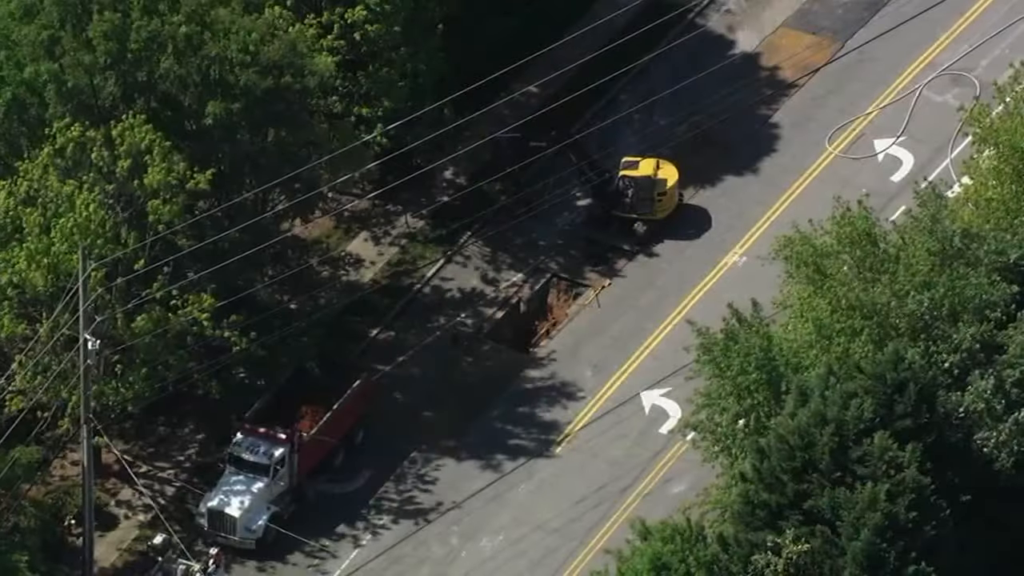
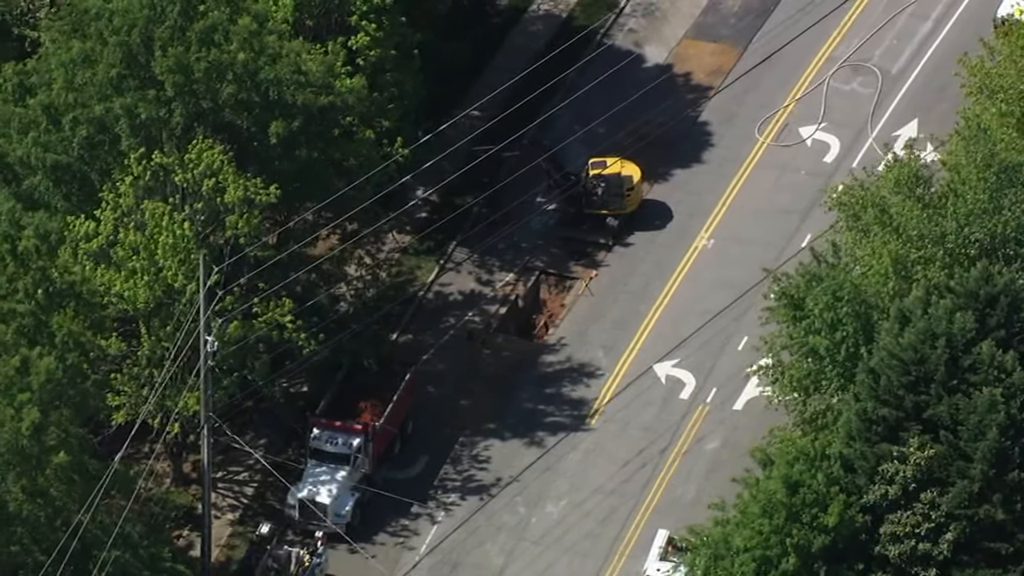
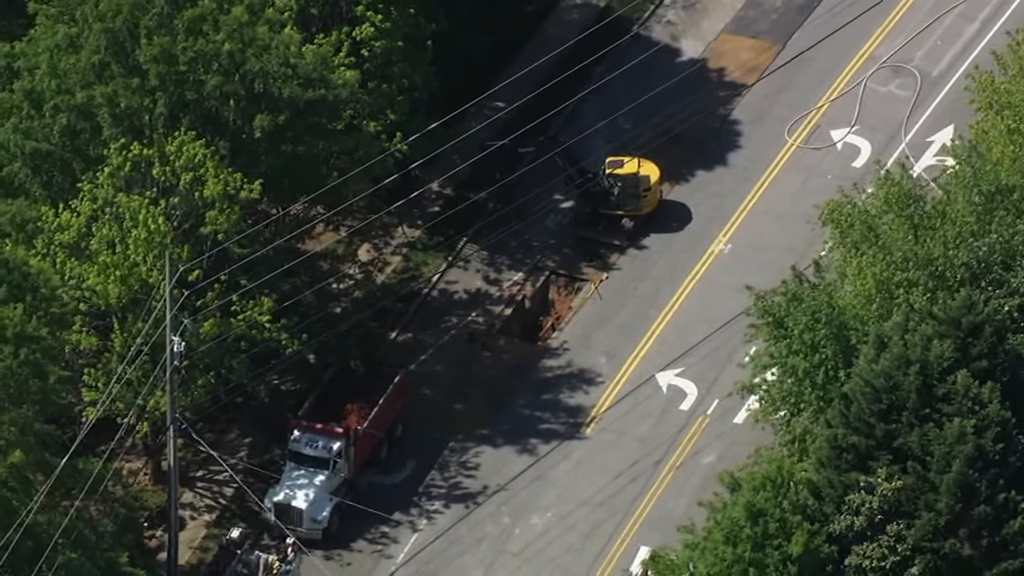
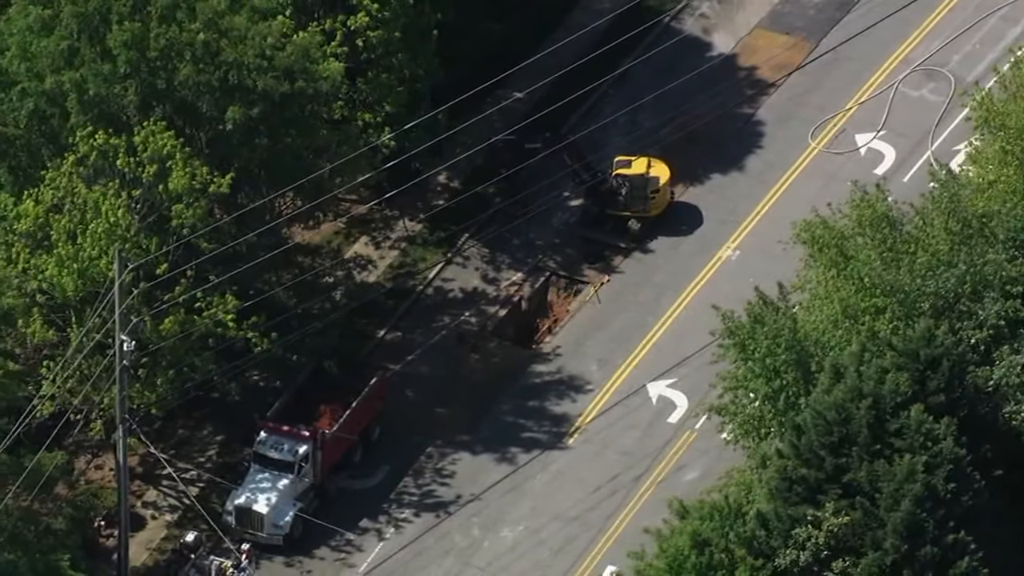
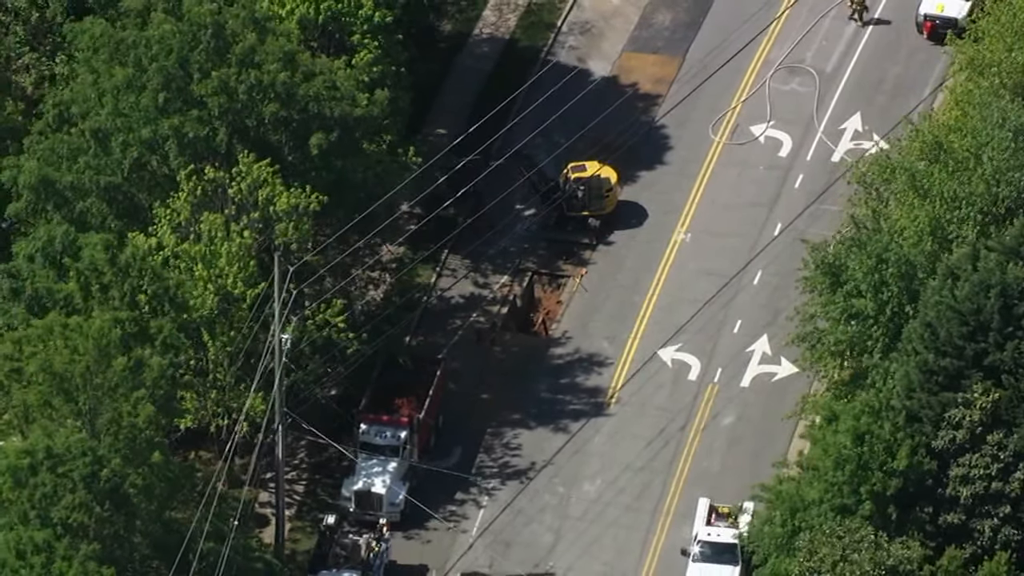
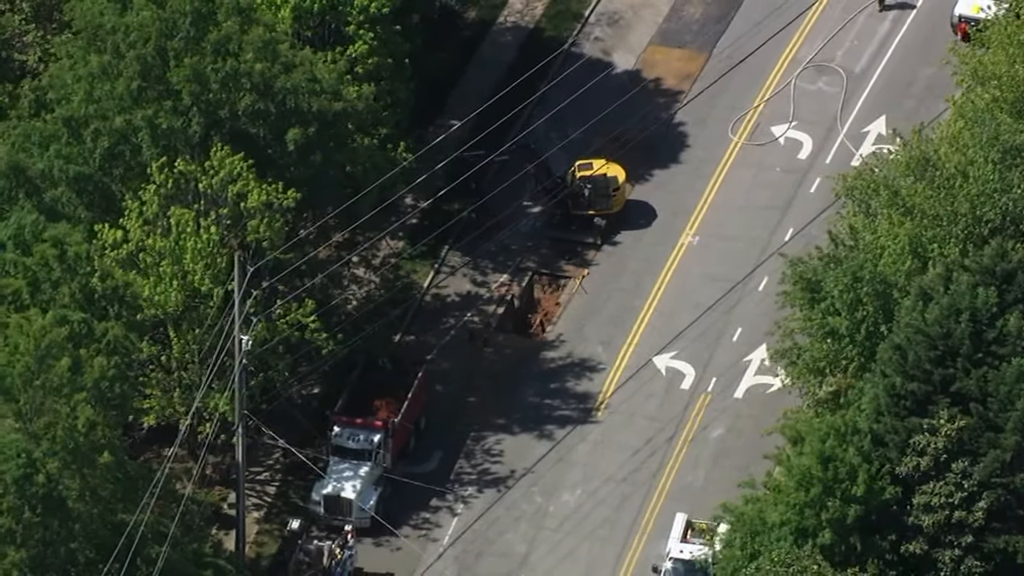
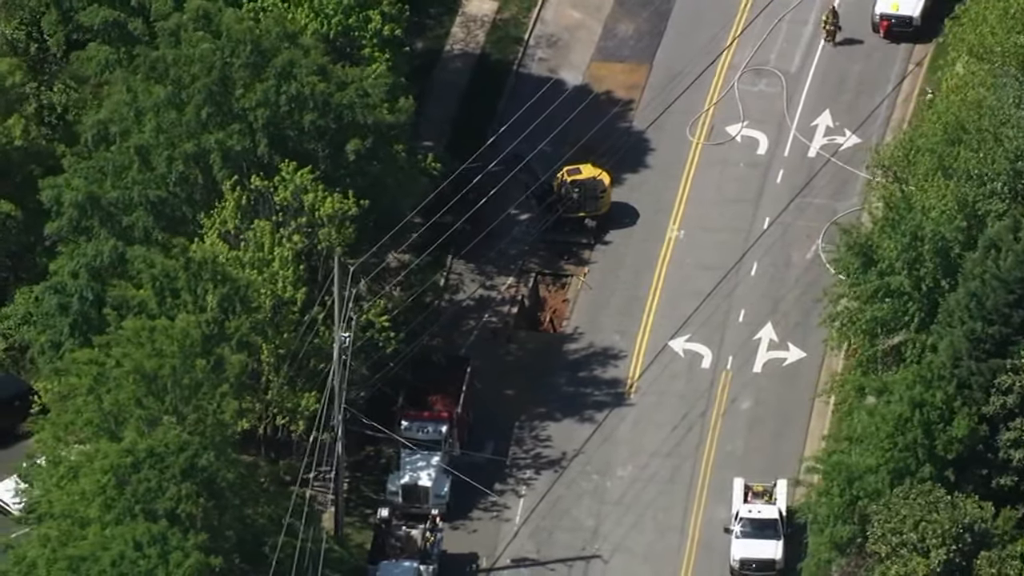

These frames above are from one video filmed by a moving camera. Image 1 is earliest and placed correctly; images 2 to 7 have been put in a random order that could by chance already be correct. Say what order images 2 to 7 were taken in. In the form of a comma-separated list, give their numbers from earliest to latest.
4, 3, 2, 6, 5, 7
